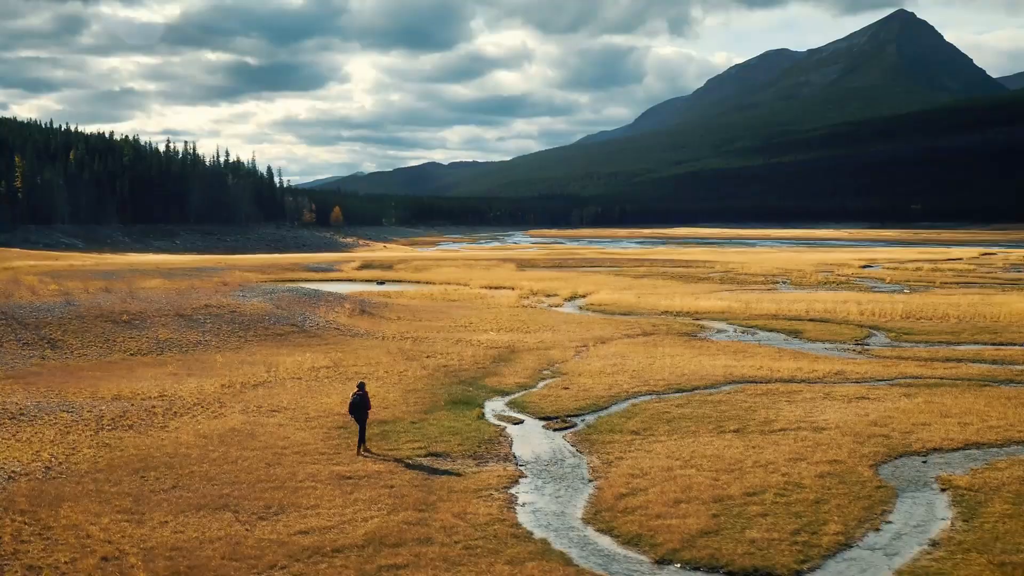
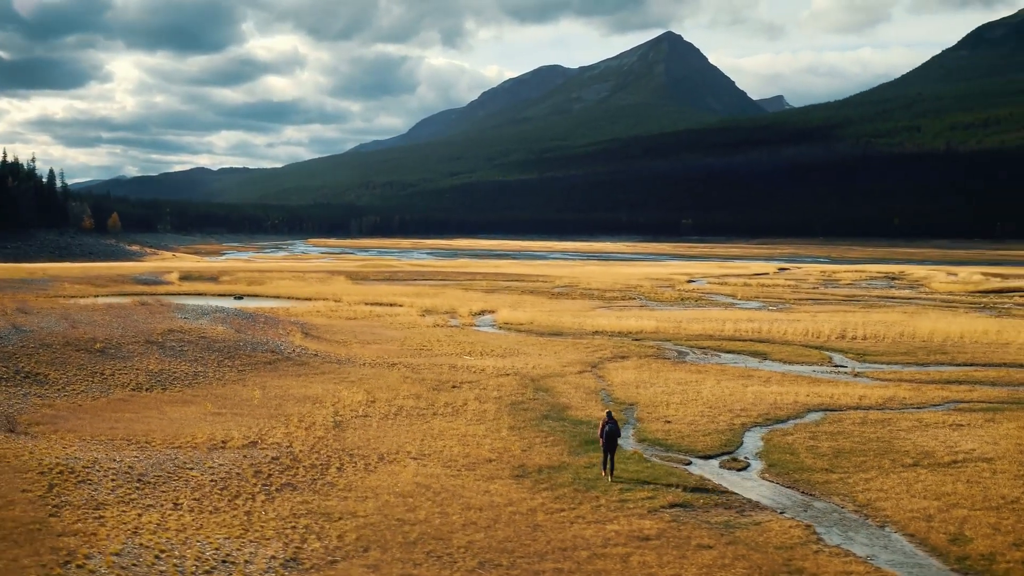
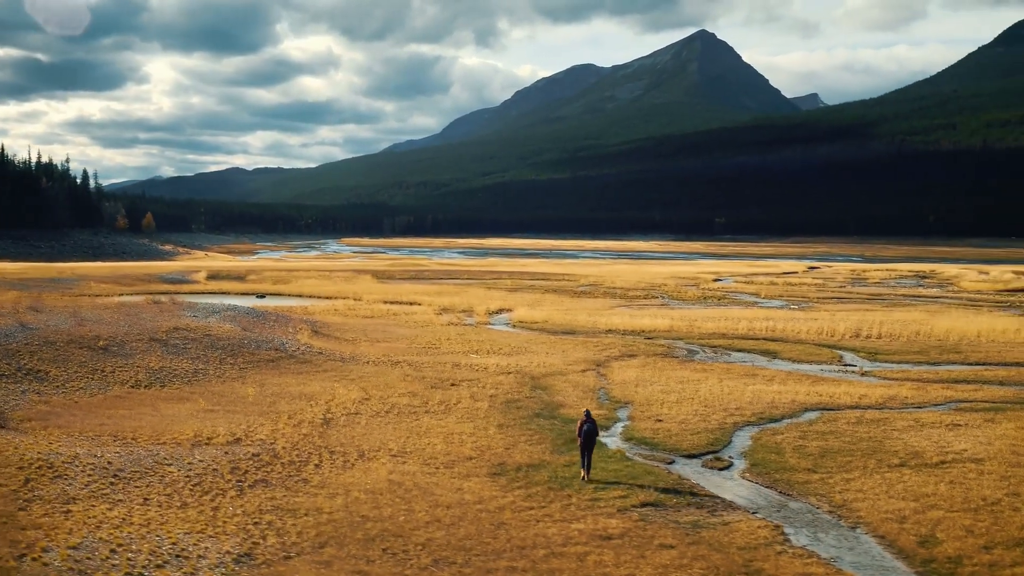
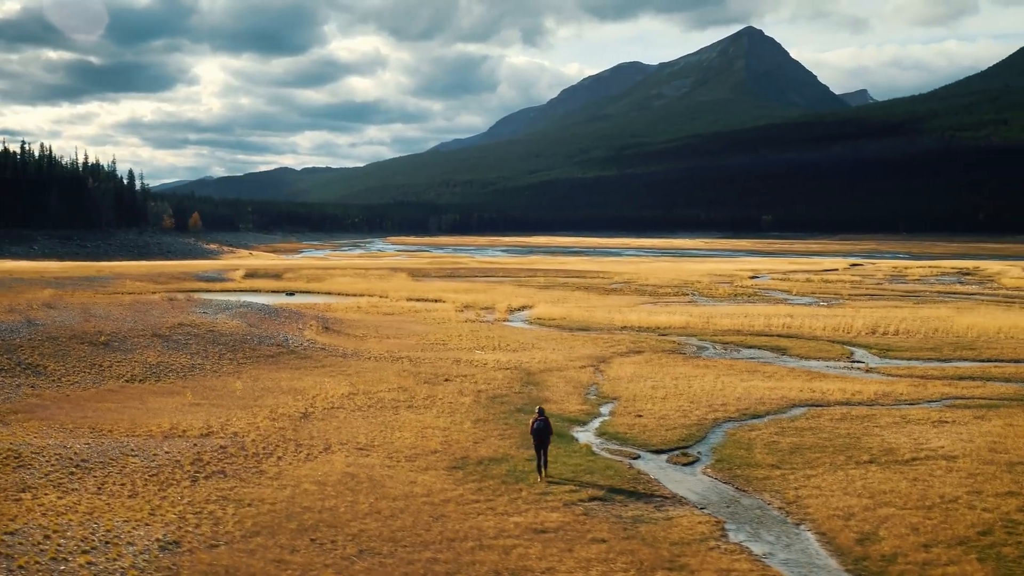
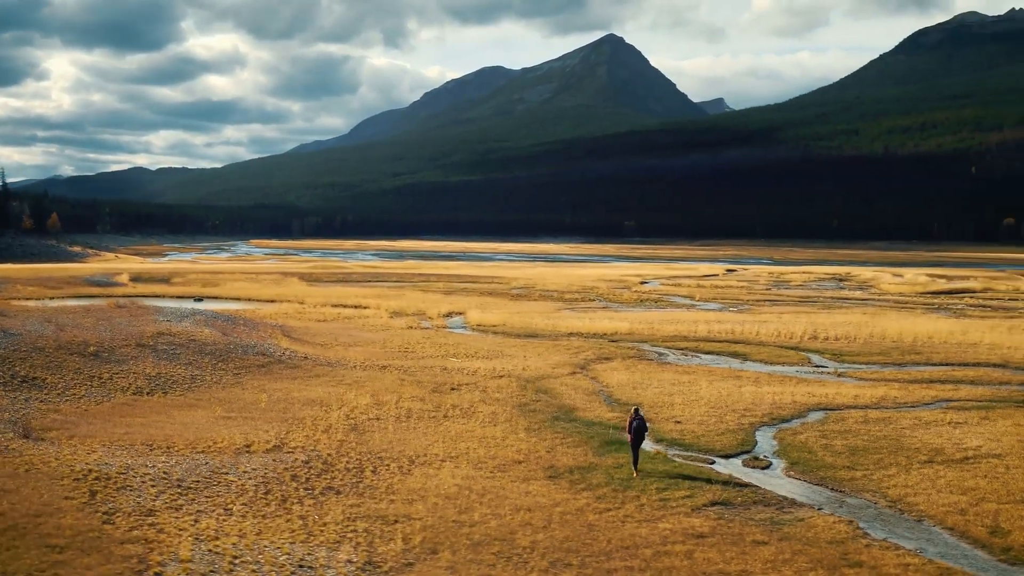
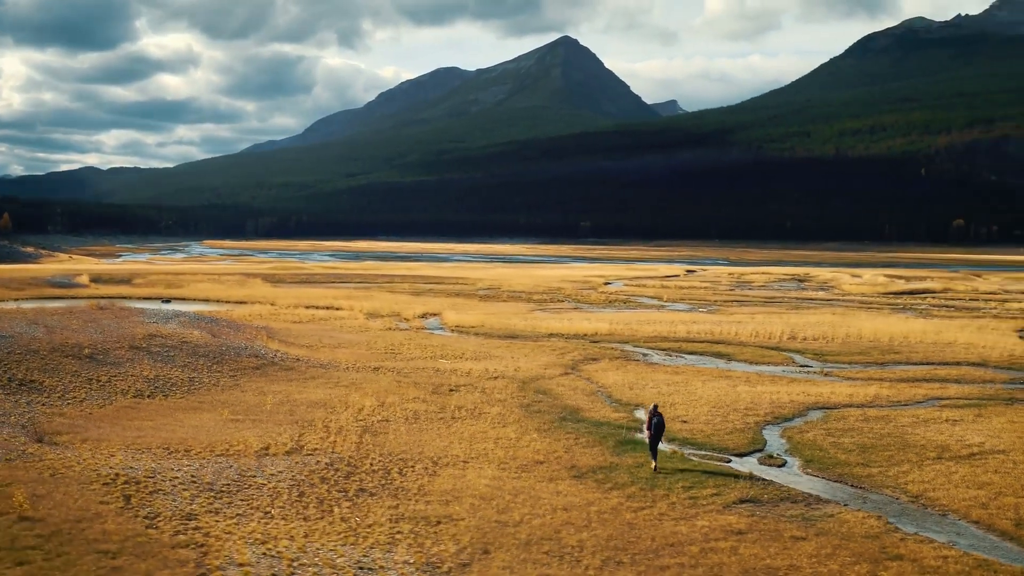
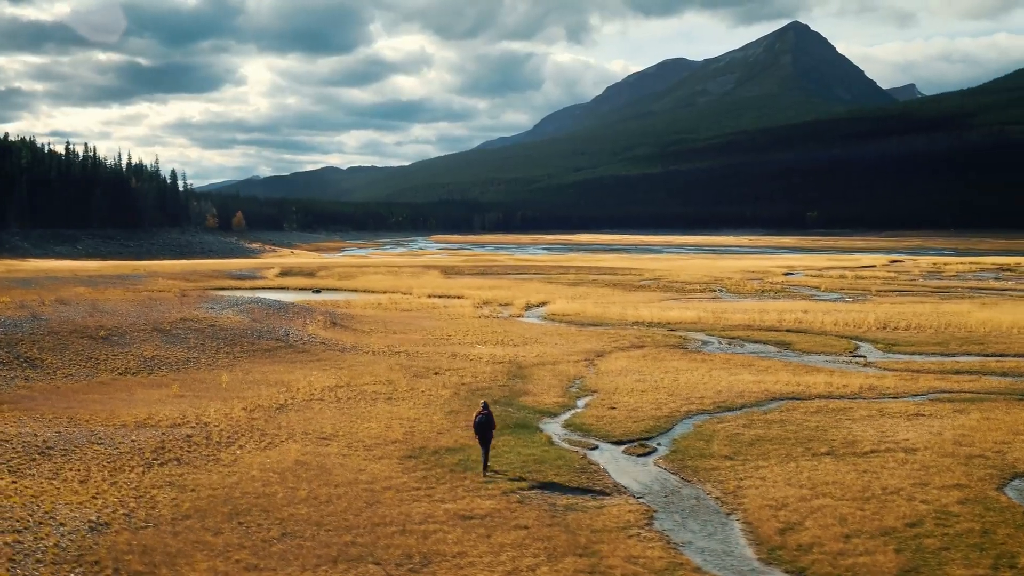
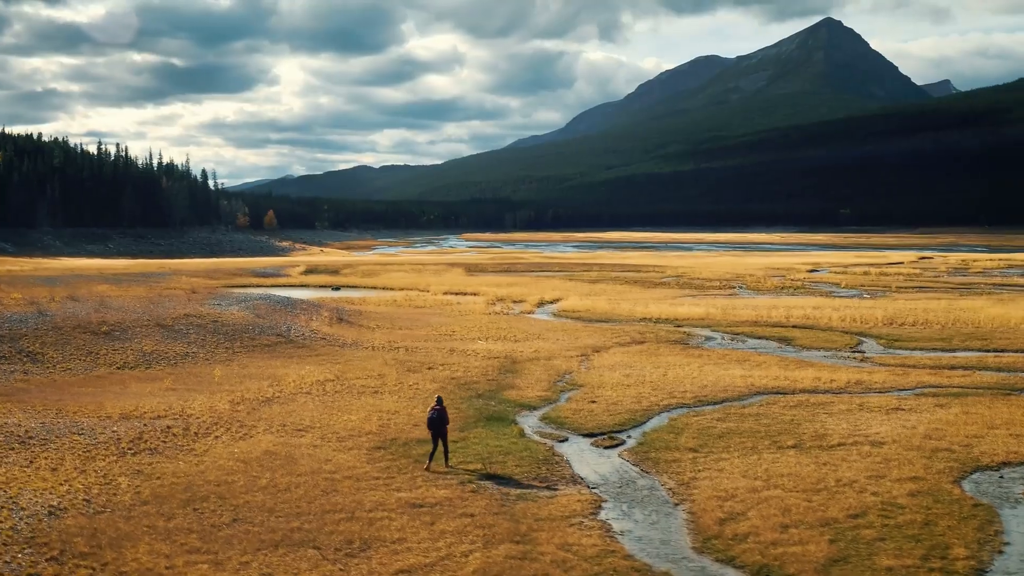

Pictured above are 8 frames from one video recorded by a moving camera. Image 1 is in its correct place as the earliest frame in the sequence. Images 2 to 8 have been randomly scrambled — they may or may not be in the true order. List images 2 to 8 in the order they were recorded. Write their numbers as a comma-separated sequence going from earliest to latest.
8, 7, 4, 3, 2, 5, 6
